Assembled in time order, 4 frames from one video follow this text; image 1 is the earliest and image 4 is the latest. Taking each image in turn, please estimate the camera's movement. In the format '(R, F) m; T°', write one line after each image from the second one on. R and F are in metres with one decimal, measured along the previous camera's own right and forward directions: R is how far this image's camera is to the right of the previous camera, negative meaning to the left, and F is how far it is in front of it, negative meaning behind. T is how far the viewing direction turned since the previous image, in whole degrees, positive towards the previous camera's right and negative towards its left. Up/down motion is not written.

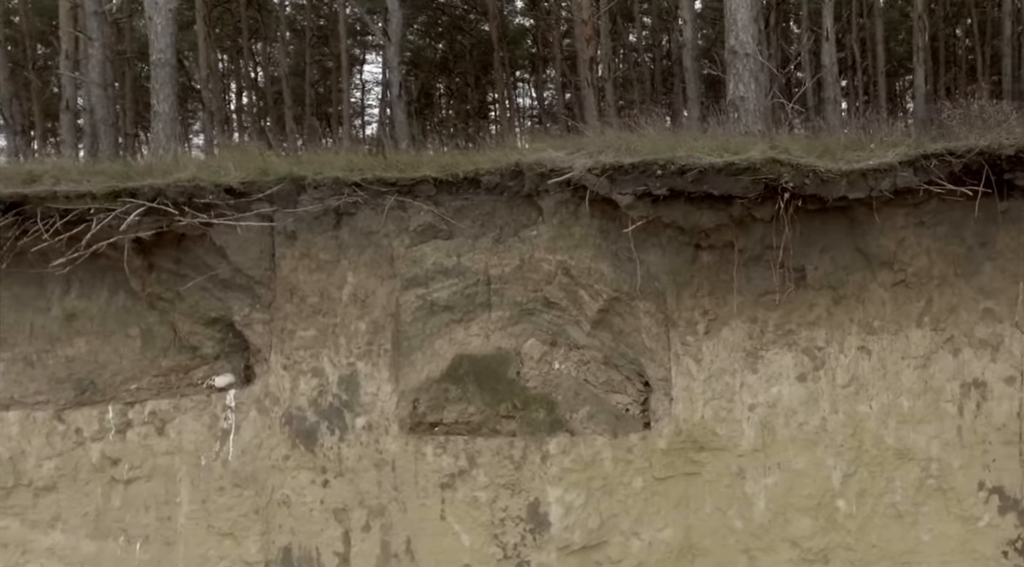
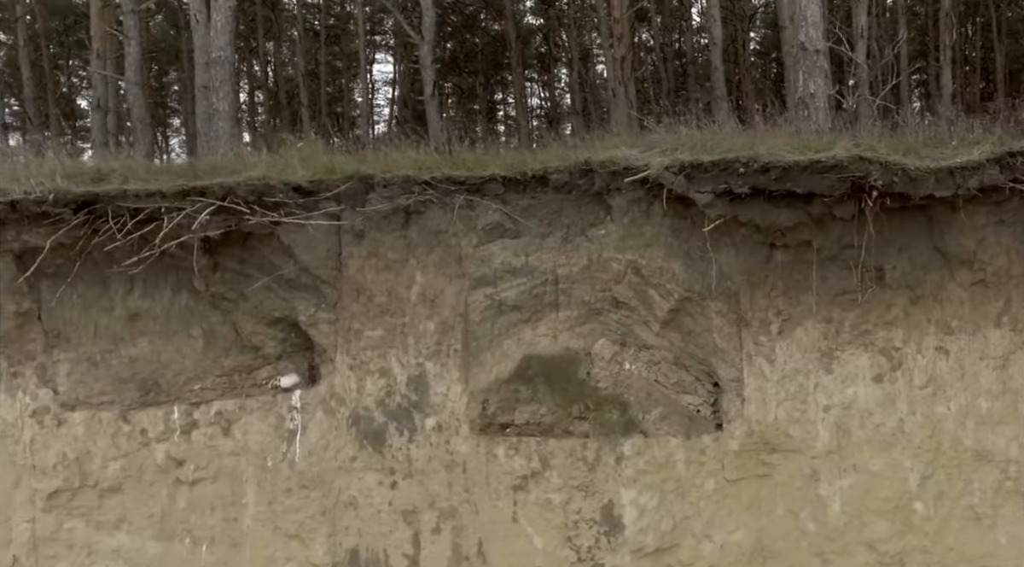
(-0.4, +0.1) m; 0°
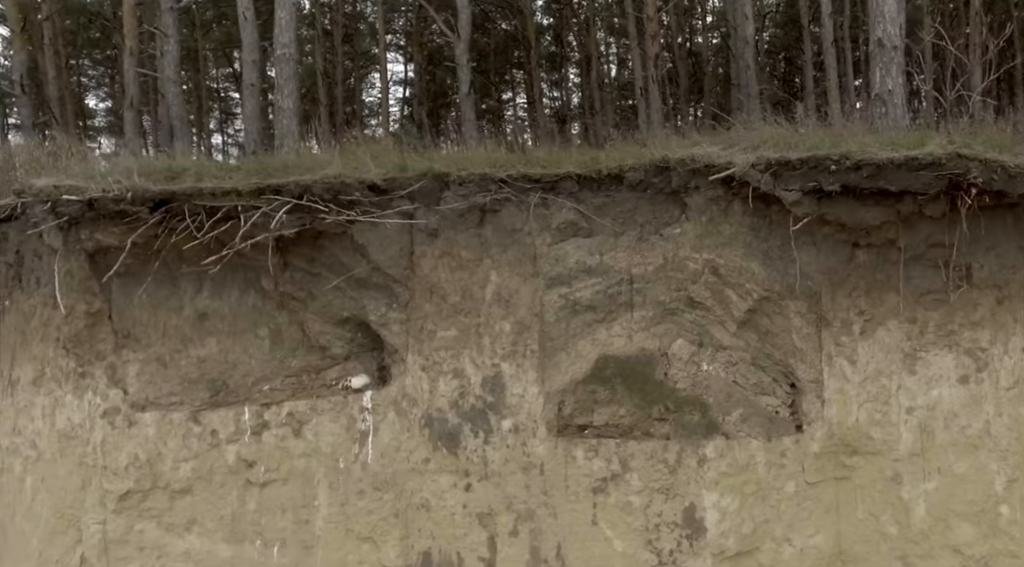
(-0.4, +0.1) m; 0°
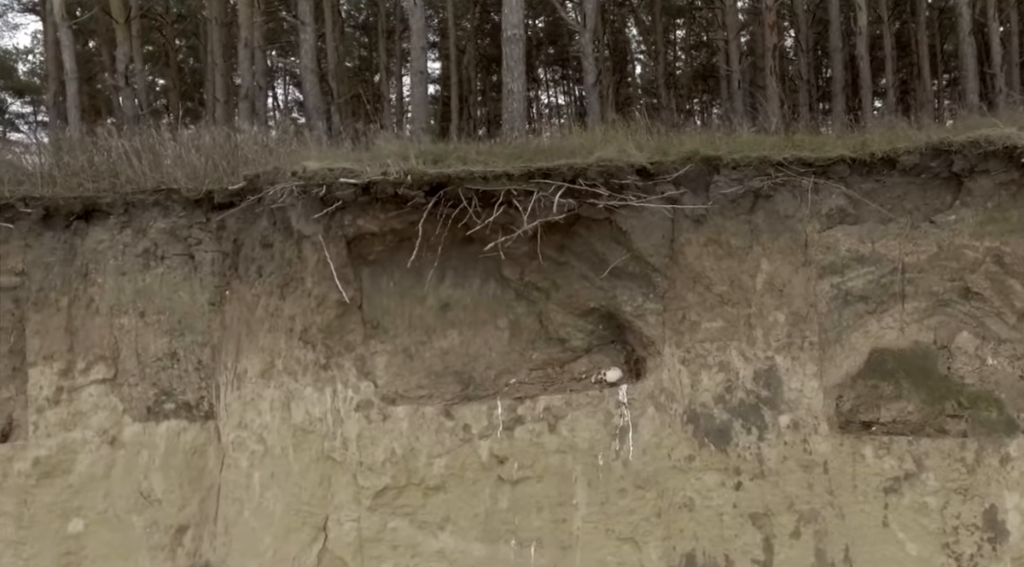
(-1.4, +0.2) m; -1°
